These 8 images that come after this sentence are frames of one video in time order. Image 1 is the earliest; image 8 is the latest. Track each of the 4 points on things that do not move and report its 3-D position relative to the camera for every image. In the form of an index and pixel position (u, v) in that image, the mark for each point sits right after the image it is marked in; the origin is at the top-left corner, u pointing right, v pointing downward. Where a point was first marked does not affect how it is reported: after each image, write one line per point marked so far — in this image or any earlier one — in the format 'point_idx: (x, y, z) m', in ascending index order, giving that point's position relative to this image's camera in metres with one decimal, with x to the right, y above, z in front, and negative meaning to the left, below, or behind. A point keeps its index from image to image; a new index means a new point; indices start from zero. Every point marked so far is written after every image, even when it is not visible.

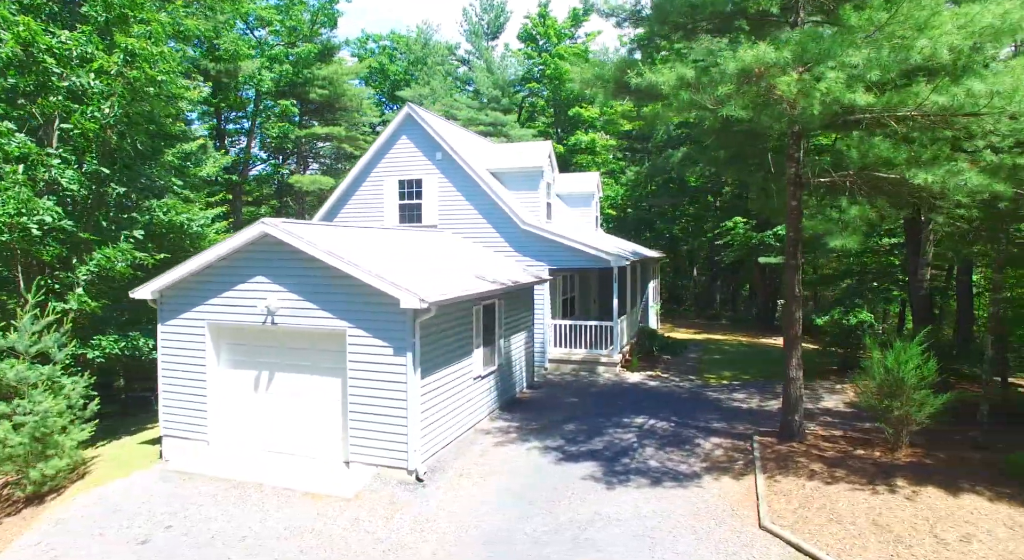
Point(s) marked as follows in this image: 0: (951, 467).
0: (+5.9, -2.6, +8.5) m
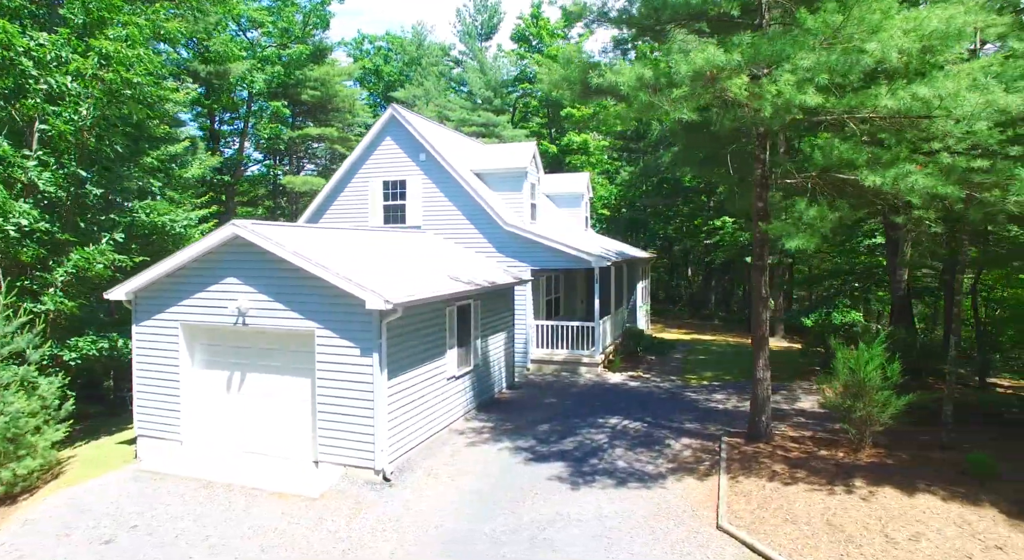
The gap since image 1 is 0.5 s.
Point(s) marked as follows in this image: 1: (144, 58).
0: (+5.4, -2.6, +8.5) m
1: (-7.8, +4.5, +12.6) m
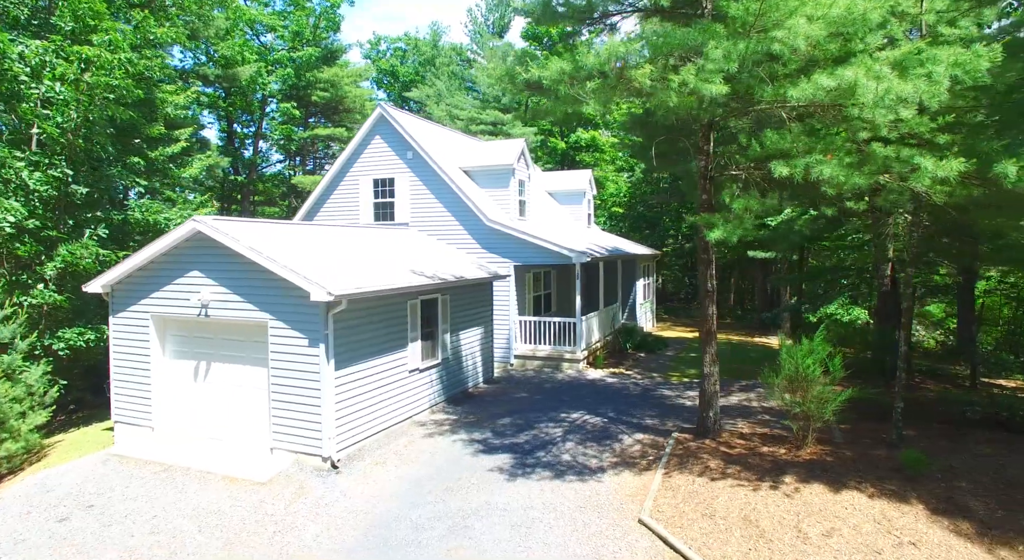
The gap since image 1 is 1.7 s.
0: (+4.5, -2.5, +8.3) m
1: (-8.5, +4.6, +13.3) m
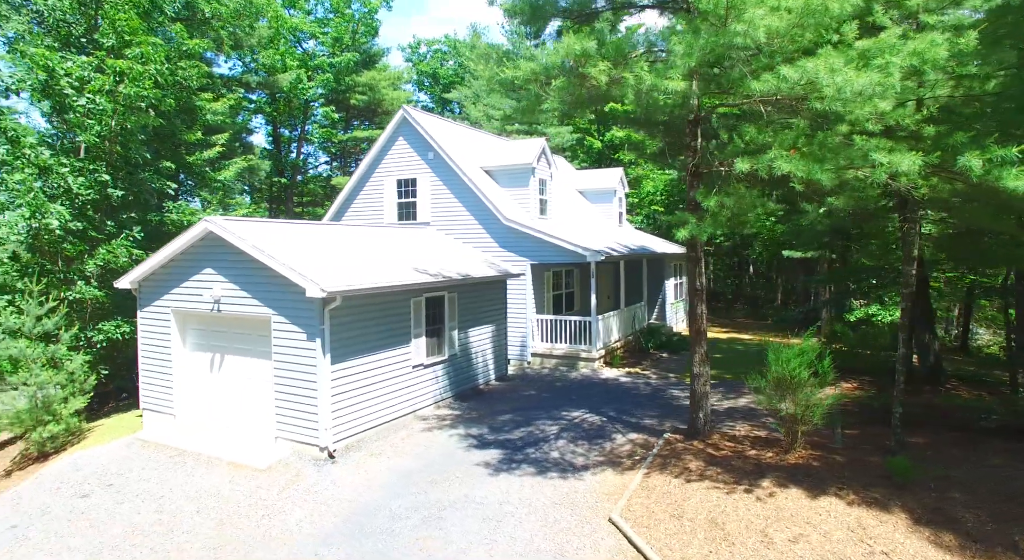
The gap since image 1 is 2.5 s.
0: (+4.1, -2.5, +8.0) m
1: (-8.3, +4.7, +14.2) m
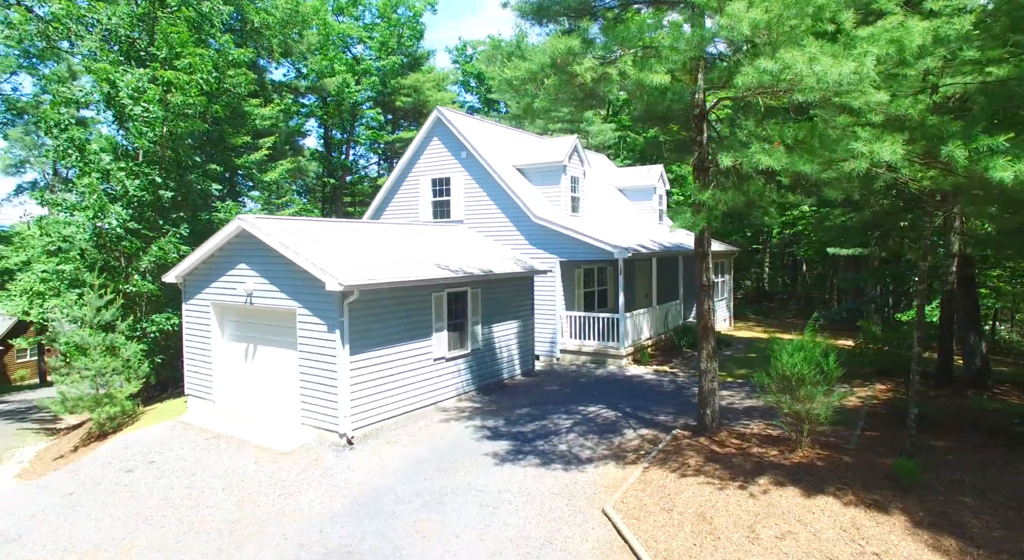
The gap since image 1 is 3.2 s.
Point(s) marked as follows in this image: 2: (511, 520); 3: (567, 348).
0: (+4.1, -2.4, +7.8) m
1: (-7.6, +4.8, +15.1) m
2: (0.0, -3.0, +7.8) m
3: (+1.4, -1.8, +16.4) m
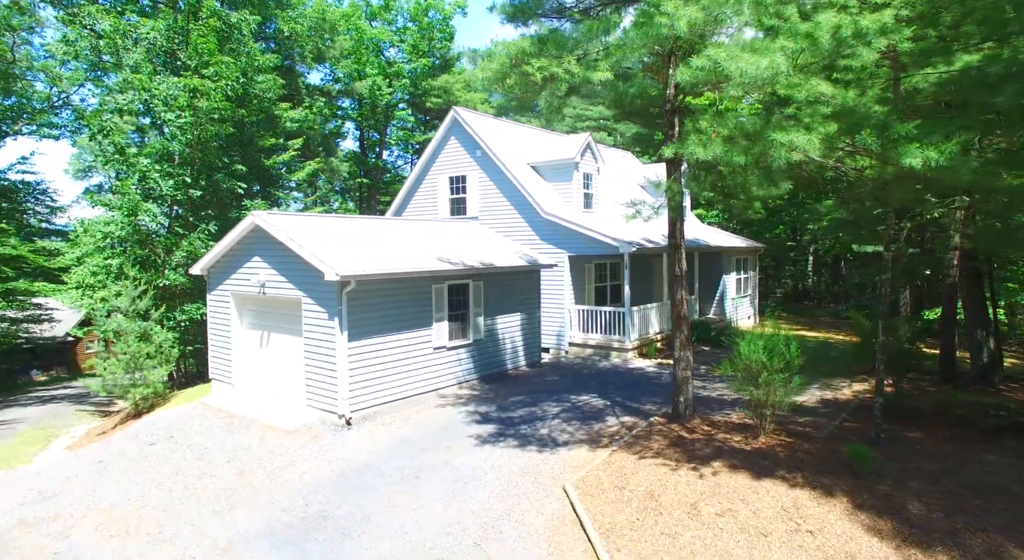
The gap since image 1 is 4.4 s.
0: (+3.6, -2.3, +8.0) m
1: (-7.4, +5.0, +16.2) m
2: (-0.5, -2.9, +8.3) m
3: (+1.7, -1.6, +16.8) m
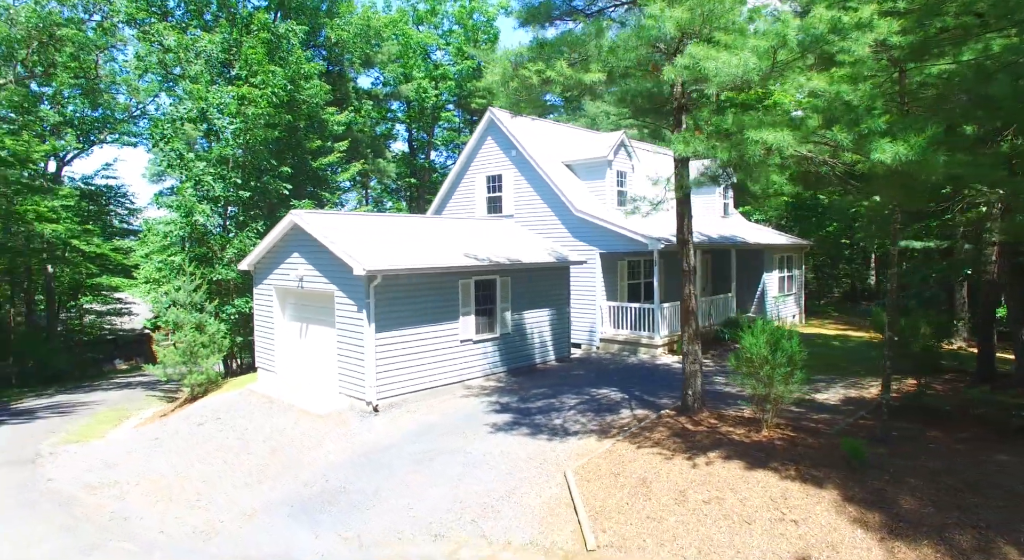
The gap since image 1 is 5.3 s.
0: (+3.6, -2.2, +8.1) m
1: (-6.6, +5.1, +17.3) m
2: (-0.4, -2.8, +8.8) m
3: (+2.5, -1.5, +17.0) m
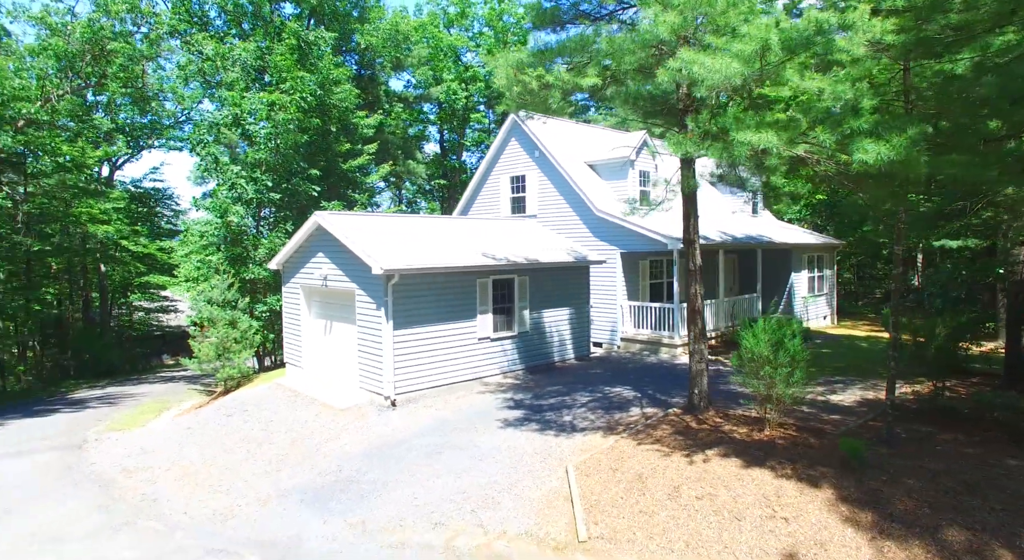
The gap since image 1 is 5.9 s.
0: (+3.6, -2.2, +8.1) m
1: (-5.9, +5.2, +17.9) m
2: (-0.4, -2.8, +9.0) m
3: (+3.1, -1.5, +17.0) m
